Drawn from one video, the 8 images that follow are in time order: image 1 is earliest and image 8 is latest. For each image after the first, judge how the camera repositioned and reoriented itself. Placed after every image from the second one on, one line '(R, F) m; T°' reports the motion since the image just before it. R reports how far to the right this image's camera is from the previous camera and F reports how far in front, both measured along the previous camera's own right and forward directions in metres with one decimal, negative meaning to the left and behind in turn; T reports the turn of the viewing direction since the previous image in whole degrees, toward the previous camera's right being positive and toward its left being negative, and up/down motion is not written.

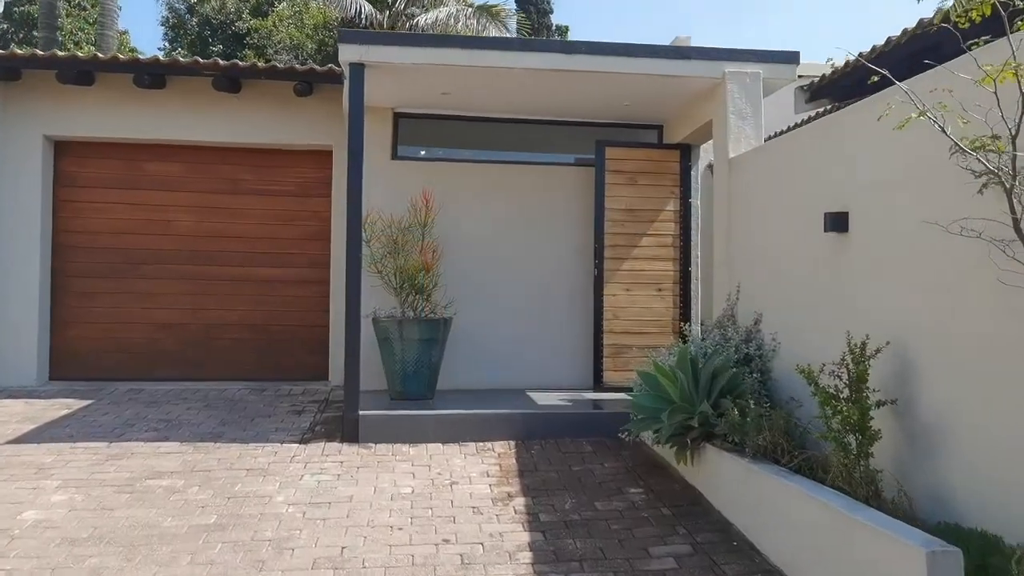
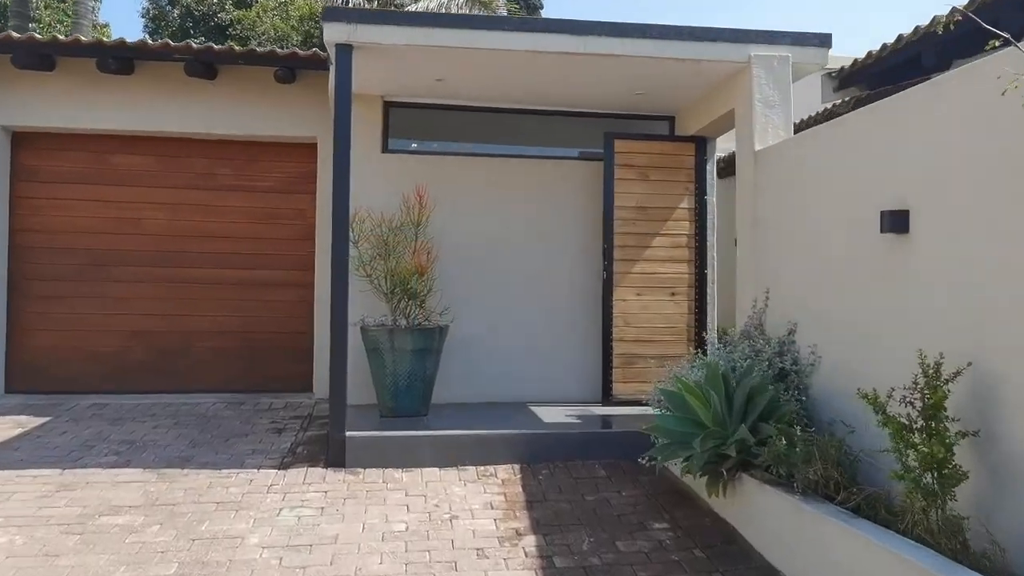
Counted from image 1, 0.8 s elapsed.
(-0.1, +0.5) m; +1°
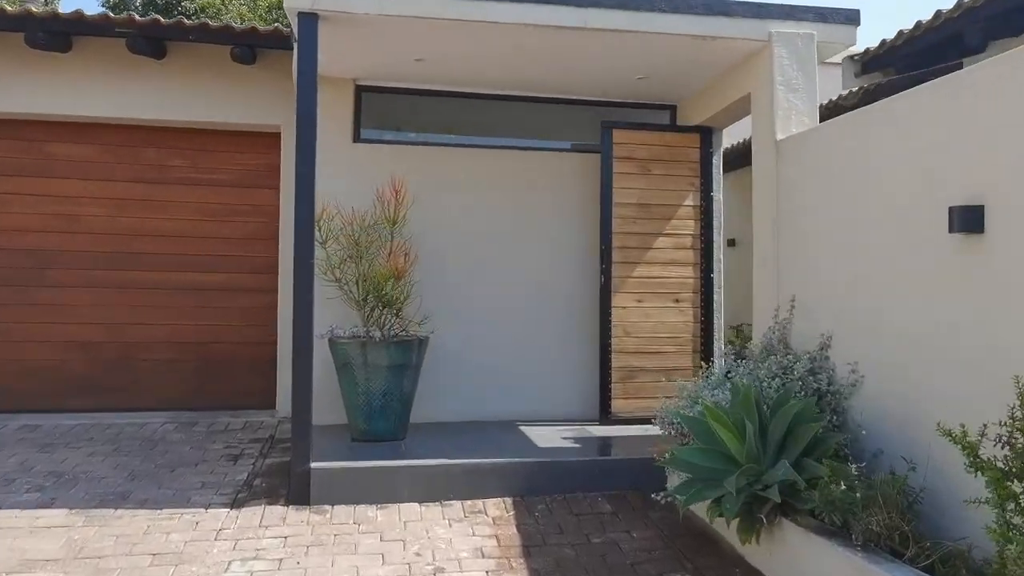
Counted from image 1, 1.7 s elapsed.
(-0.1, +0.6) m; +2°
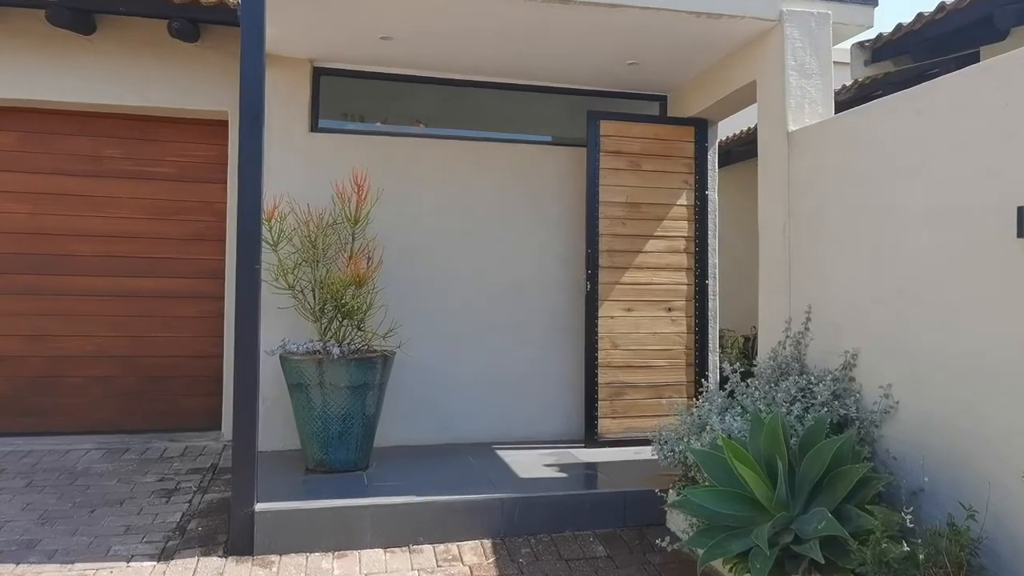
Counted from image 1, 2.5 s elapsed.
(-0.1, +0.5) m; +3°
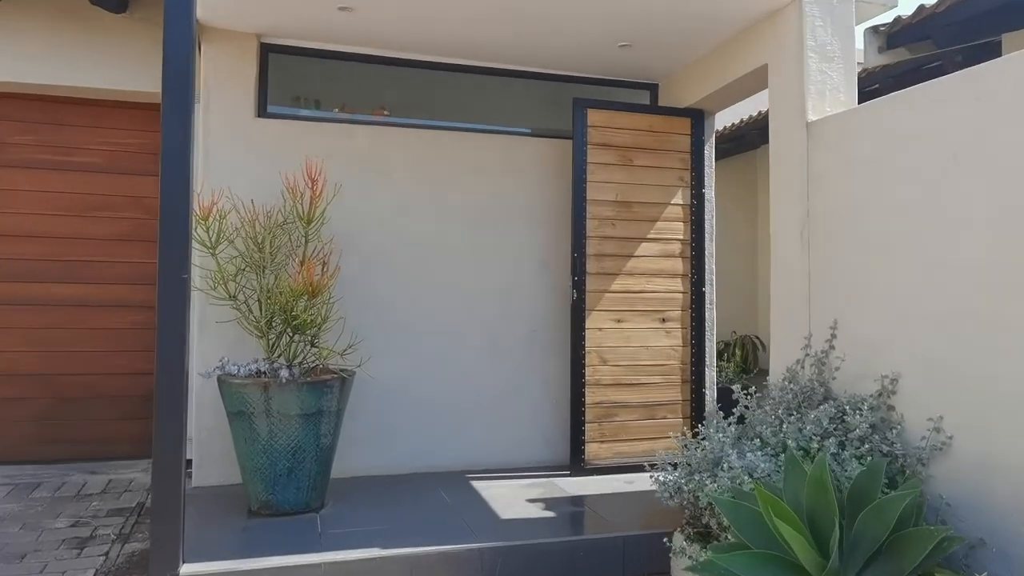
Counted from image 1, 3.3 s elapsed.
(-0.1, +0.5) m; +3°
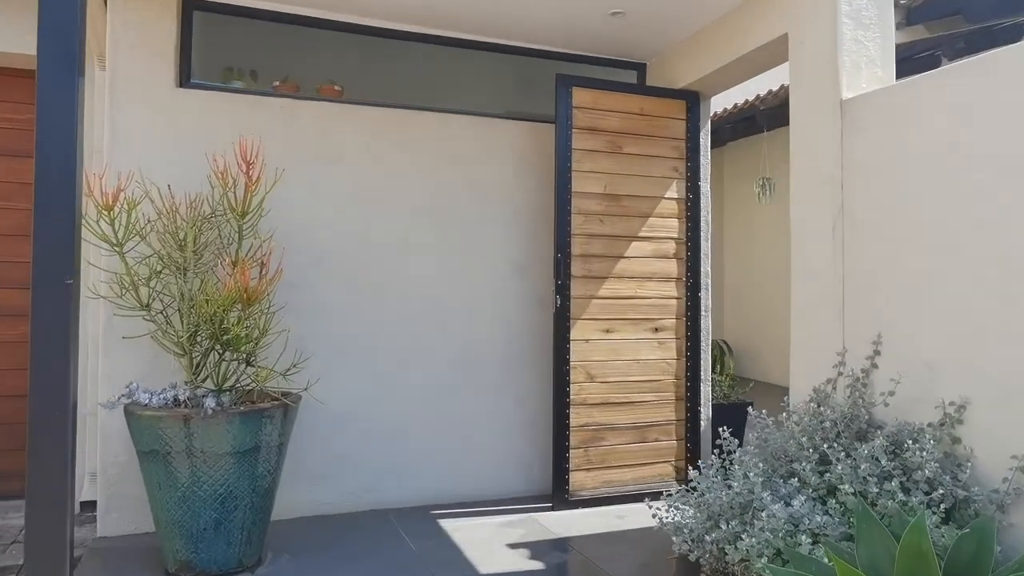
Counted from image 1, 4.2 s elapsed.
(-0.1, +0.6) m; +4°
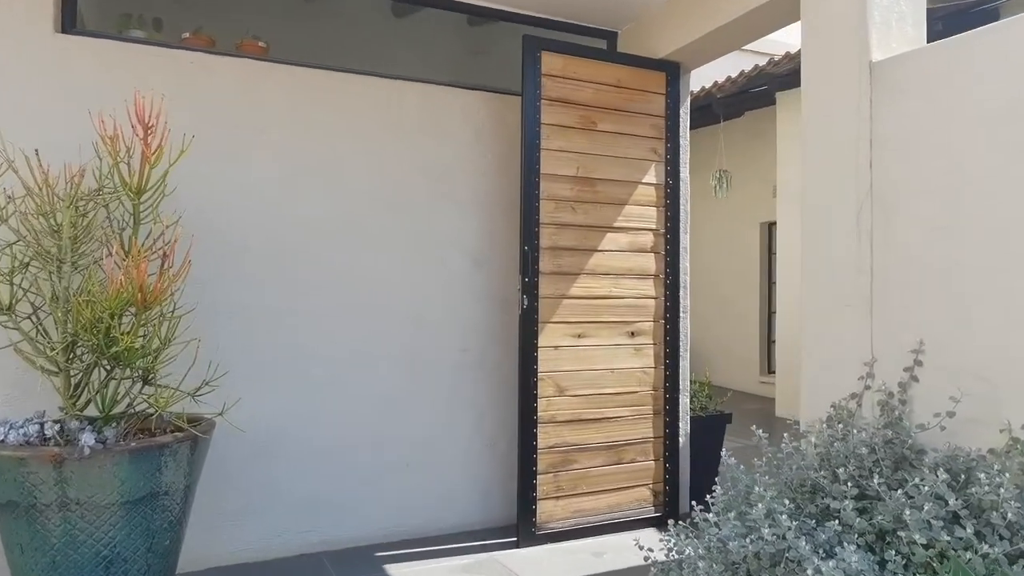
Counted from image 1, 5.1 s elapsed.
(-0.1, +0.5) m; +6°
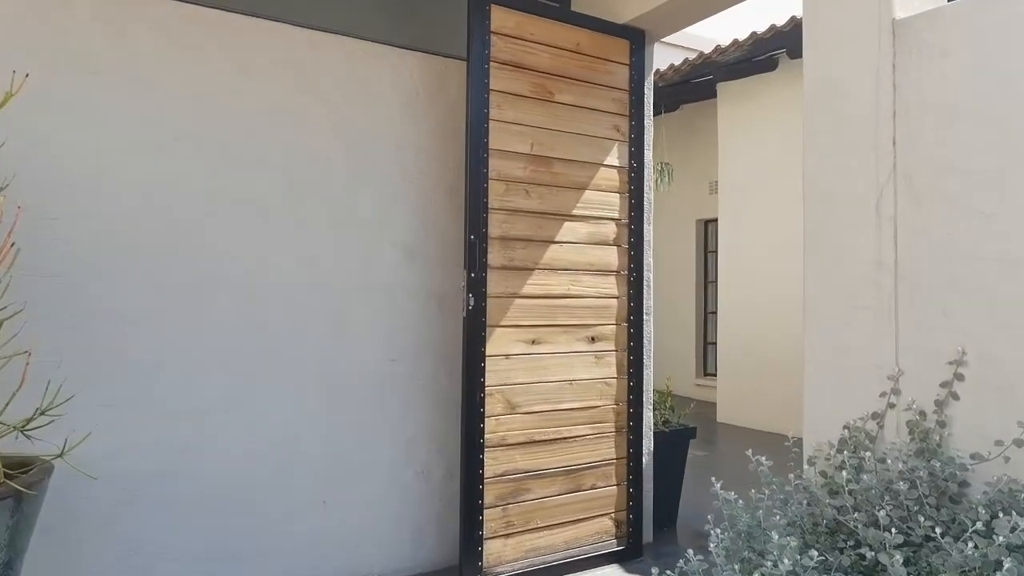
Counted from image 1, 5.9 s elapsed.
(-0.1, +0.5) m; +6°
